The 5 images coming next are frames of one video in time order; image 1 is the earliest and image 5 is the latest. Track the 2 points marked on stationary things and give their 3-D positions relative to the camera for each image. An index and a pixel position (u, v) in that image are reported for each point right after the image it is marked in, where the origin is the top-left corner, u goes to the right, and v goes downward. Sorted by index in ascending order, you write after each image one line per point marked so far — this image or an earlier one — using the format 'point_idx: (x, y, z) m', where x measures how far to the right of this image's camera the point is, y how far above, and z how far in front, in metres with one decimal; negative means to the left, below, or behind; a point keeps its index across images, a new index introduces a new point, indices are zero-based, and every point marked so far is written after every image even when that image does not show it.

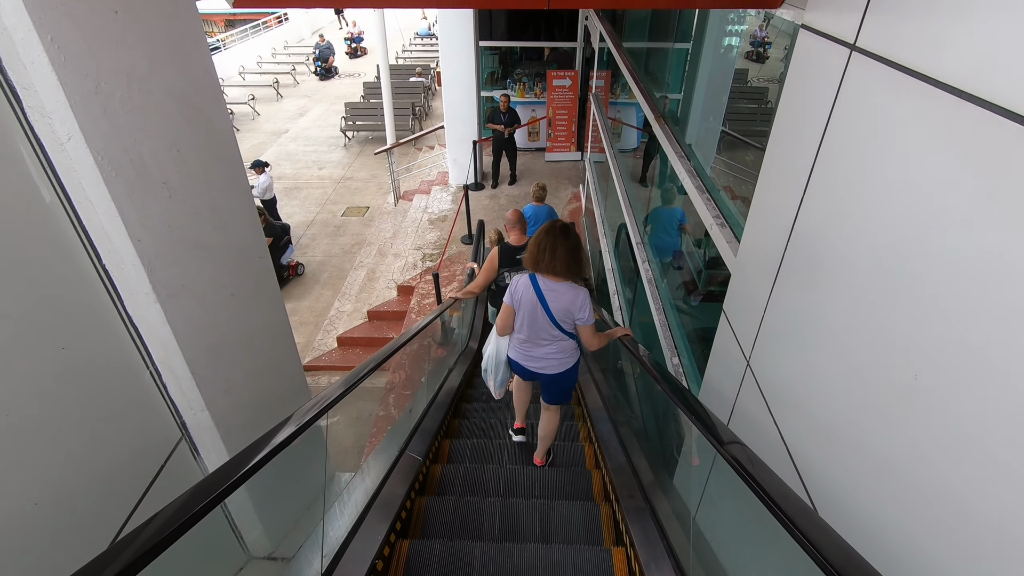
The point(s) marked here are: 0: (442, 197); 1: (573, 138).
0: (-1.3, +1.6, +9.6) m
1: (+1.2, +2.9, +10.3) m
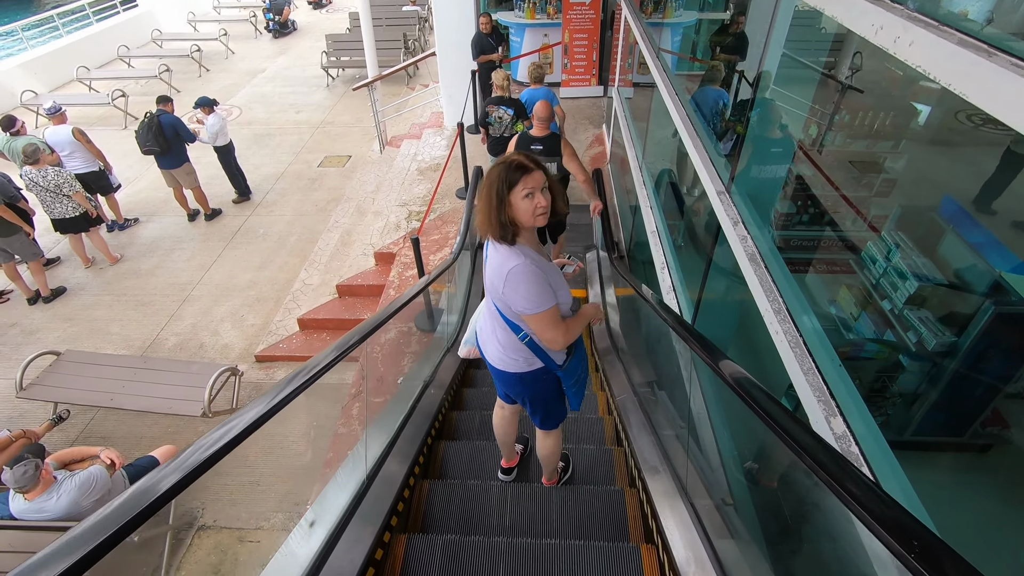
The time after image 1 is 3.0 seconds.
0: (-1.1, +2.2, +8.0) m
1: (+1.3, +3.5, +8.5) m
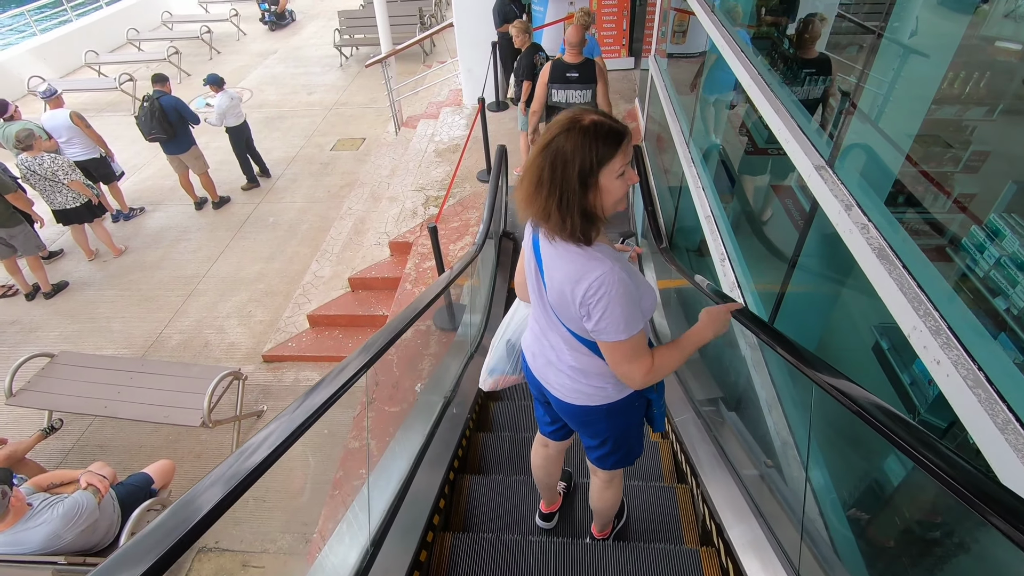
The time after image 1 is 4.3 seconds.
0: (-0.8, +2.3, +7.5) m
1: (+1.6, +3.7, +7.9) m
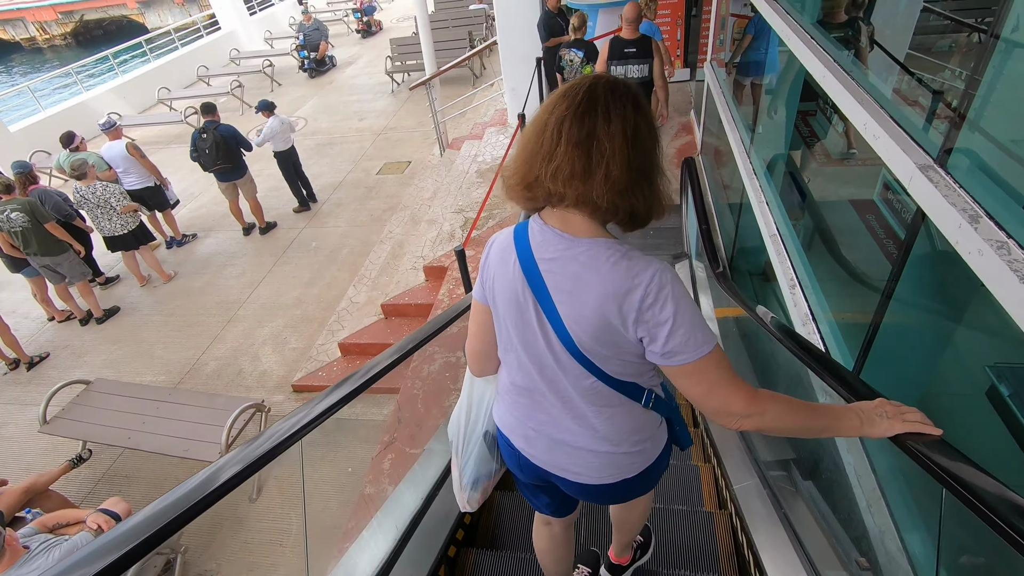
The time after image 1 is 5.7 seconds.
0: (-0.2, +2.0, +7.2) m
1: (+2.3, +3.3, +7.4) m
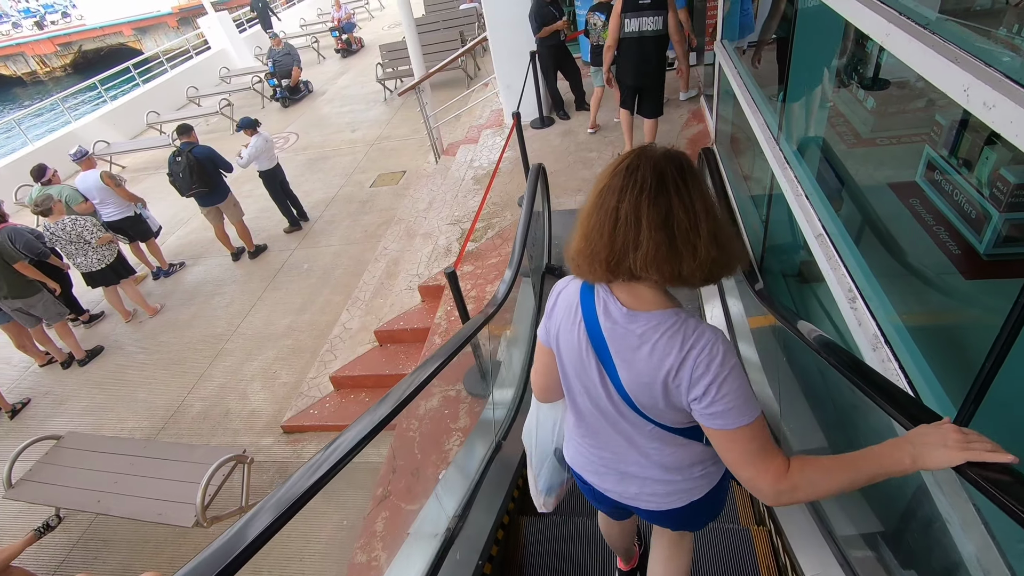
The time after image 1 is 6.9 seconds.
0: (-0.2, +1.8, +6.8) m
1: (+2.2, +3.3, +6.9) m
